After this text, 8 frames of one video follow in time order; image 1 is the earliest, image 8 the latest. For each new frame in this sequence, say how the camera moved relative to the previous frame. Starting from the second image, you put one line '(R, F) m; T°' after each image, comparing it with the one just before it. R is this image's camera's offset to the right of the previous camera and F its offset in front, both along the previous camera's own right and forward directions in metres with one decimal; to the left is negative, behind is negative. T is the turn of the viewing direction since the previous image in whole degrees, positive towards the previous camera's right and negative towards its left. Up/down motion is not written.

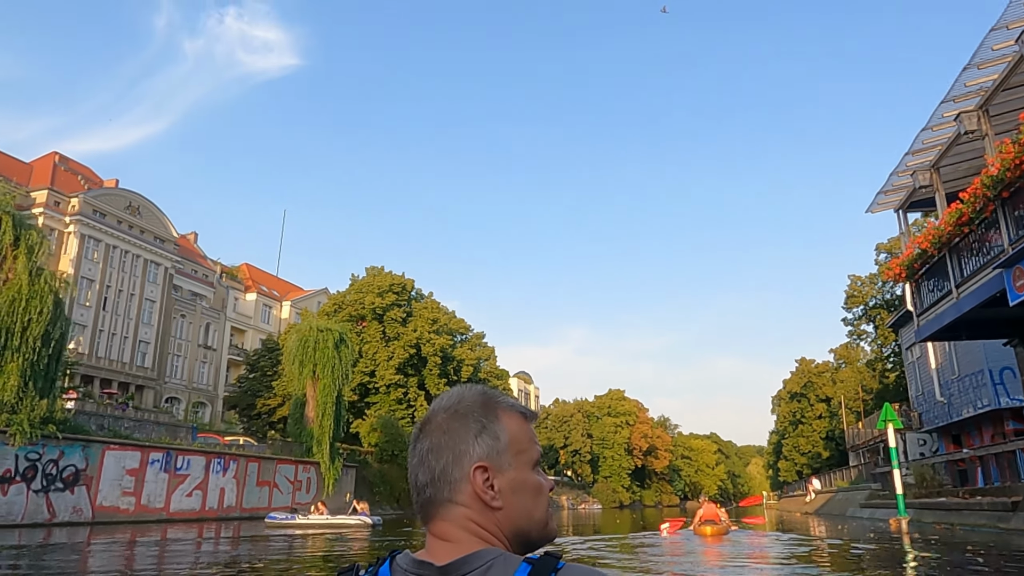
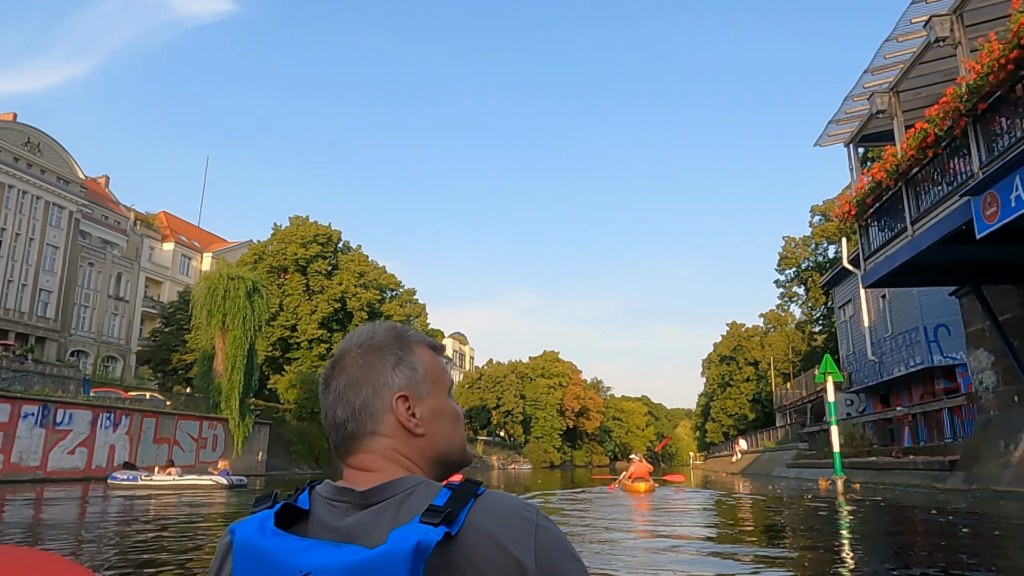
(+0.5, +1.6) m; +5°
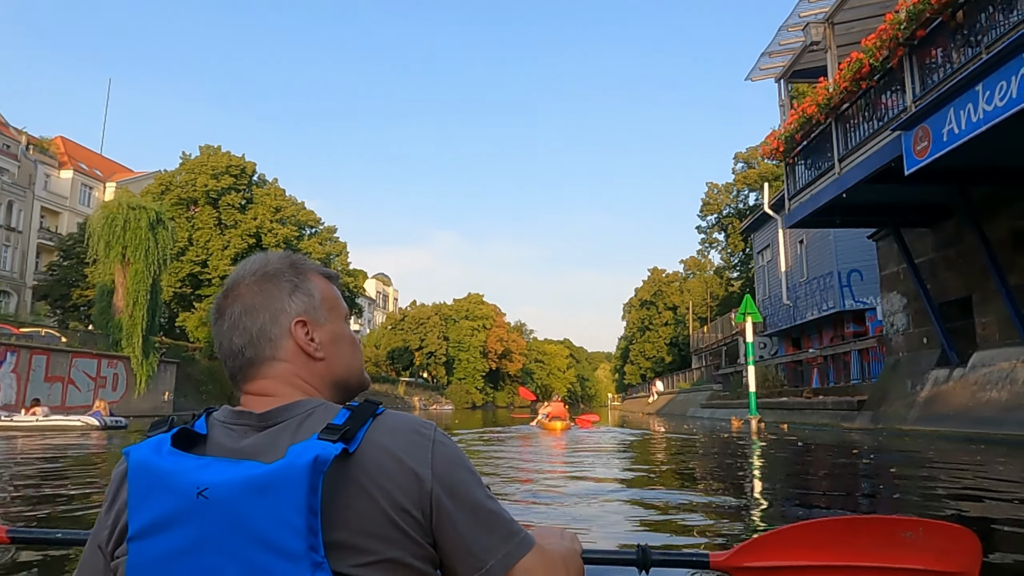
(+0.2, +0.6) m; +6°
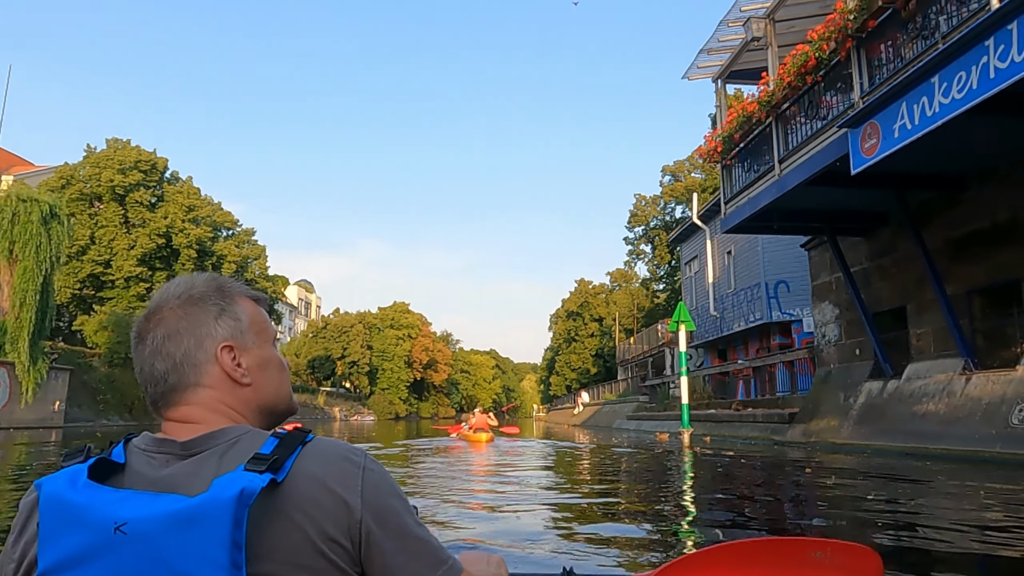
(+0.1, +0.9) m; +6°
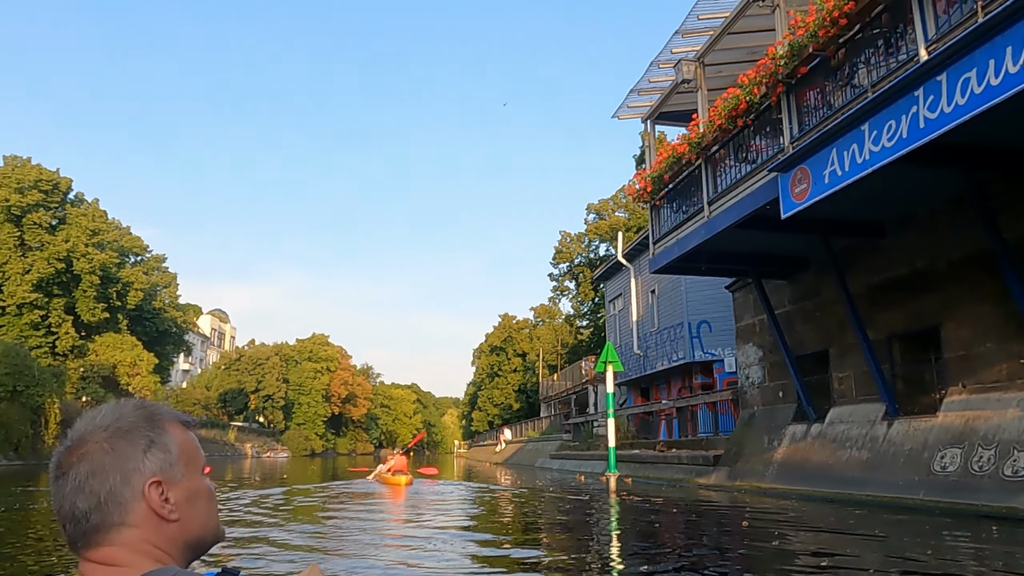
(0.0, +0.4) m; +6°
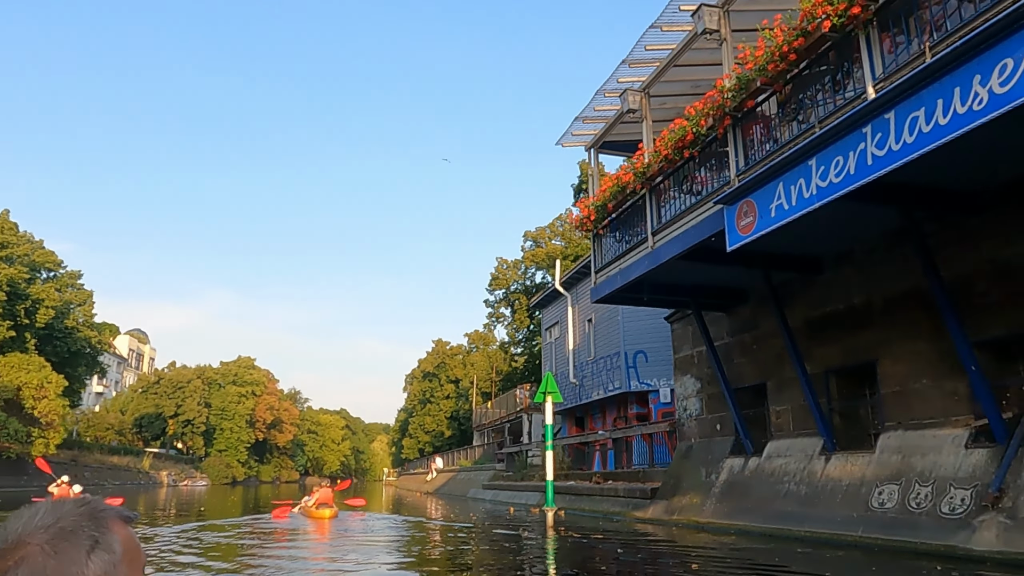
(-0.1, +0.3) m; +5°
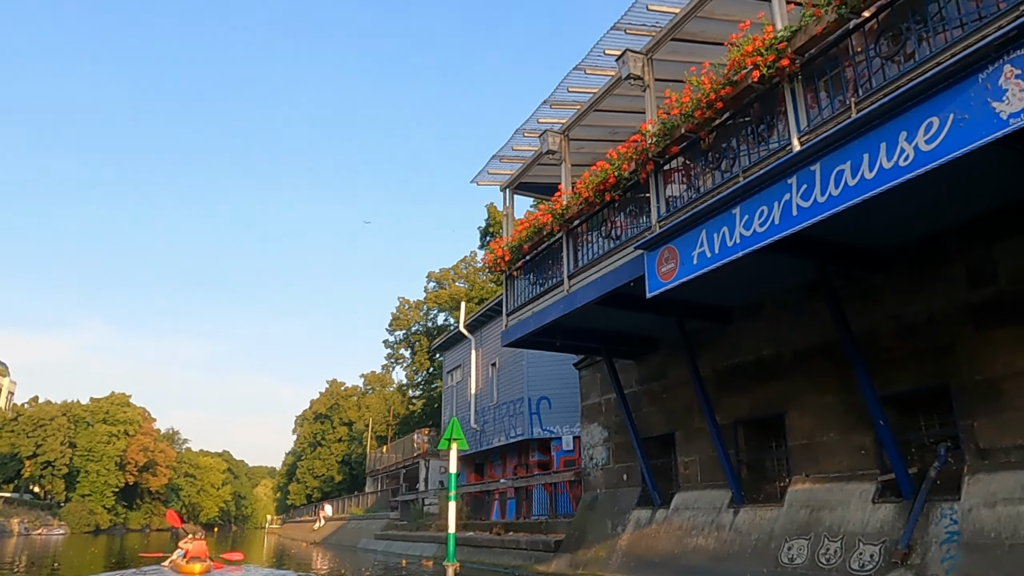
(-0.1, +0.4) m; +8°
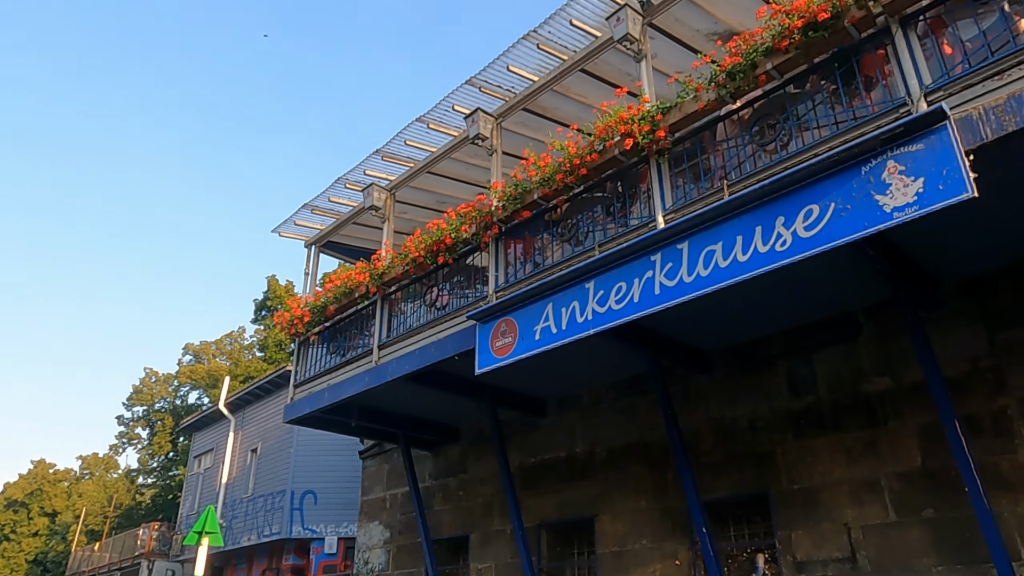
(-0.4, +1.0) m; +17°
